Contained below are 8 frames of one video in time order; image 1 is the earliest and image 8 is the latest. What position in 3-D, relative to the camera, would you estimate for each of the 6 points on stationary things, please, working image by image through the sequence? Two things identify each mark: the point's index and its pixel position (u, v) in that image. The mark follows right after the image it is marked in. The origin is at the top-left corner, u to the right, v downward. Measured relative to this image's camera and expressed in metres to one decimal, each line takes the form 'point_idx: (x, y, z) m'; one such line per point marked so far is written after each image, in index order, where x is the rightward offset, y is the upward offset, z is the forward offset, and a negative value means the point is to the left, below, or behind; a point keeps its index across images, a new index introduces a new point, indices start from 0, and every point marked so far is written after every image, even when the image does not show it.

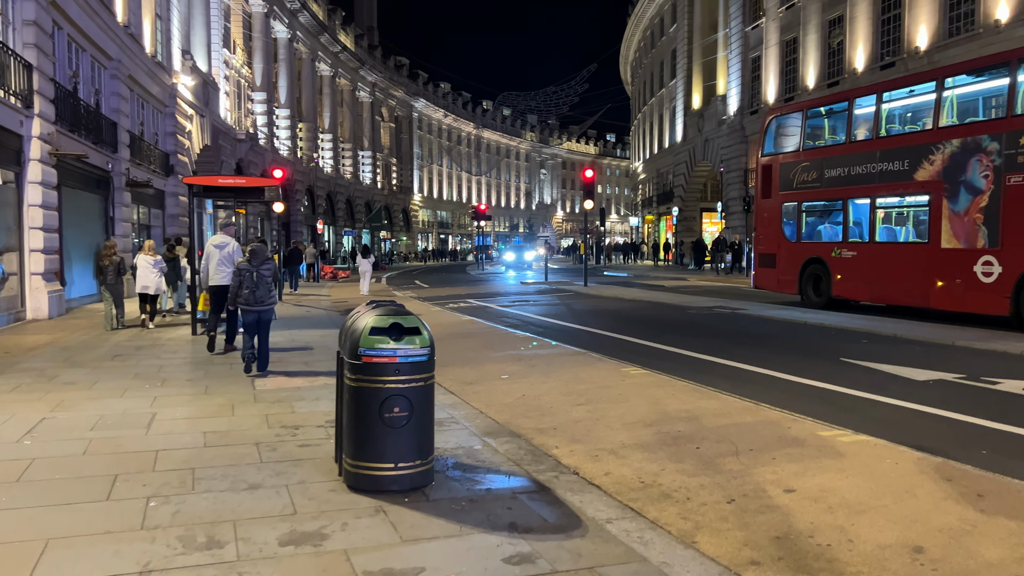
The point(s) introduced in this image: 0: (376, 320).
0: (-0.8, -0.2, +4.7) m
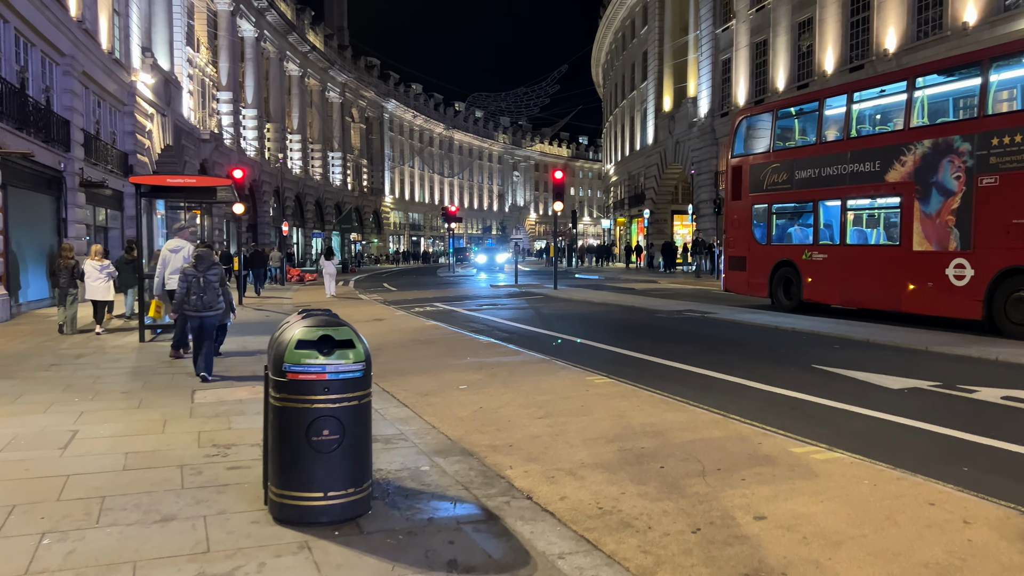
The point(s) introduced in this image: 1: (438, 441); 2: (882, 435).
0: (-1.1, -0.2, +4.3) m
1: (-0.6, -1.1, +6.1) m
2: (+2.8, -1.1, +6.1) m
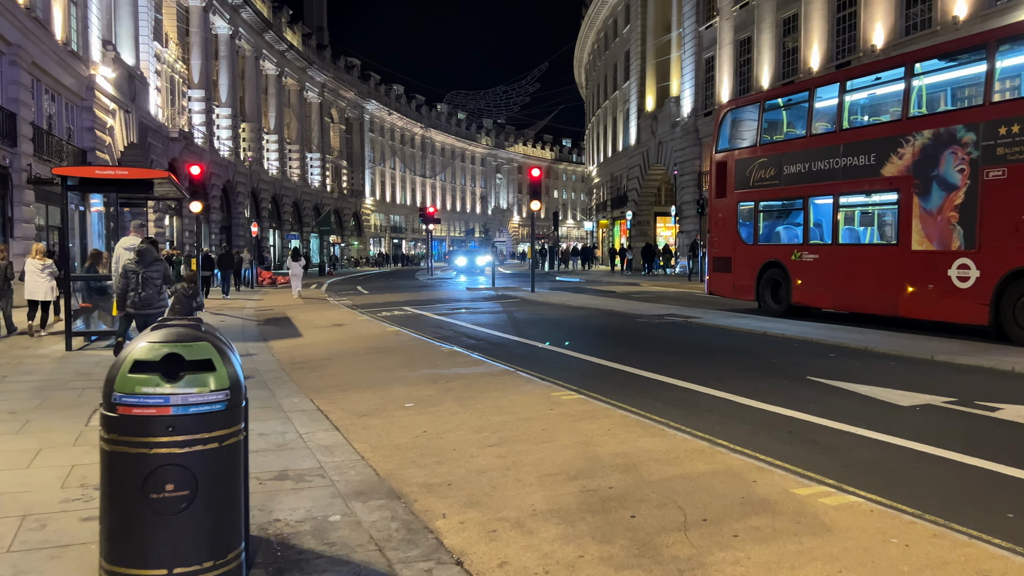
0: (-1.4, -0.2, +3.1) m
1: (-0.9, -1.2, +5.0) m
2: (+2.4, -1.1, +5.1) m
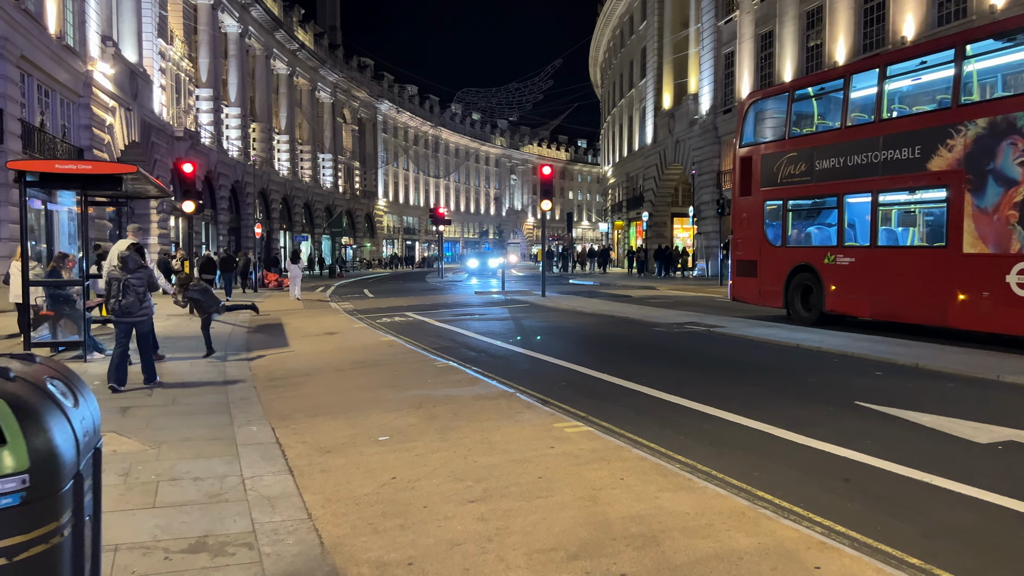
0: (-1.5, -0.3, +2.0) m
1: (-1.0, -1.2, +3.9) m
2: (+2.3, -1.2, +3.9) m
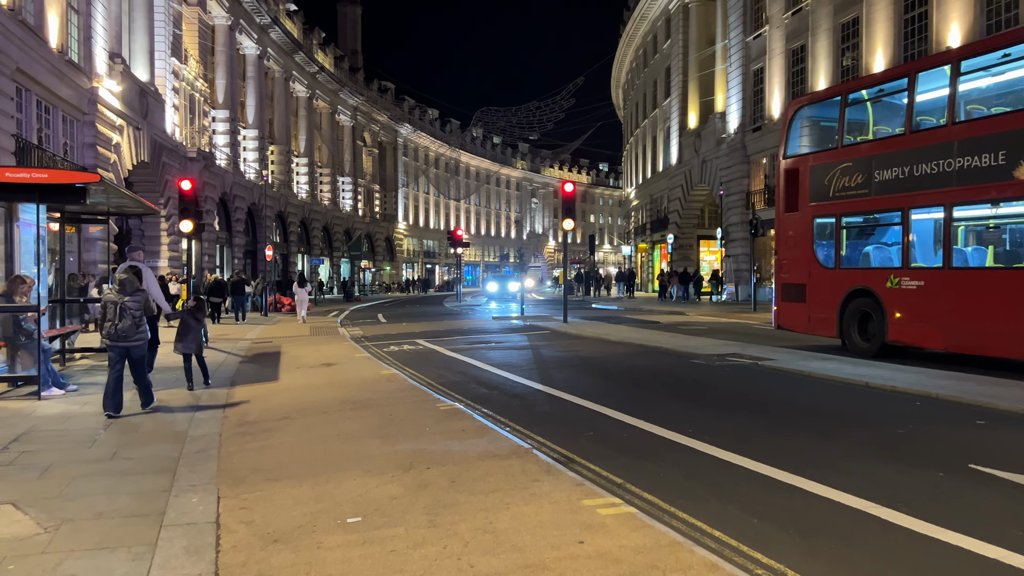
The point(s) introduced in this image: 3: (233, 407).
0: (-1.5, -0.4, +0.6) m
1: (-1.0, -1.3, +2.4) m
2: (+2.4, -1.3, +2.3) m
3: (-3.0, -1.3, +8.8) m
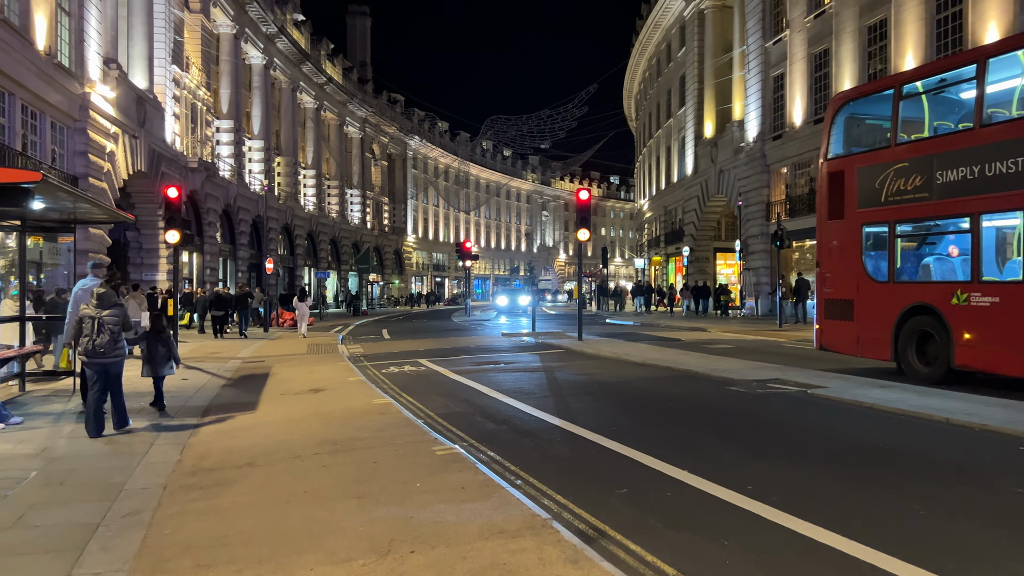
0: (-1.5, -0.4, -0.8) m
1: (-0.9, -1.4, +1.0) m
2: (+2.4, -1.4, +0.9) m
3: (-2.9, -1.5, +7.5) m
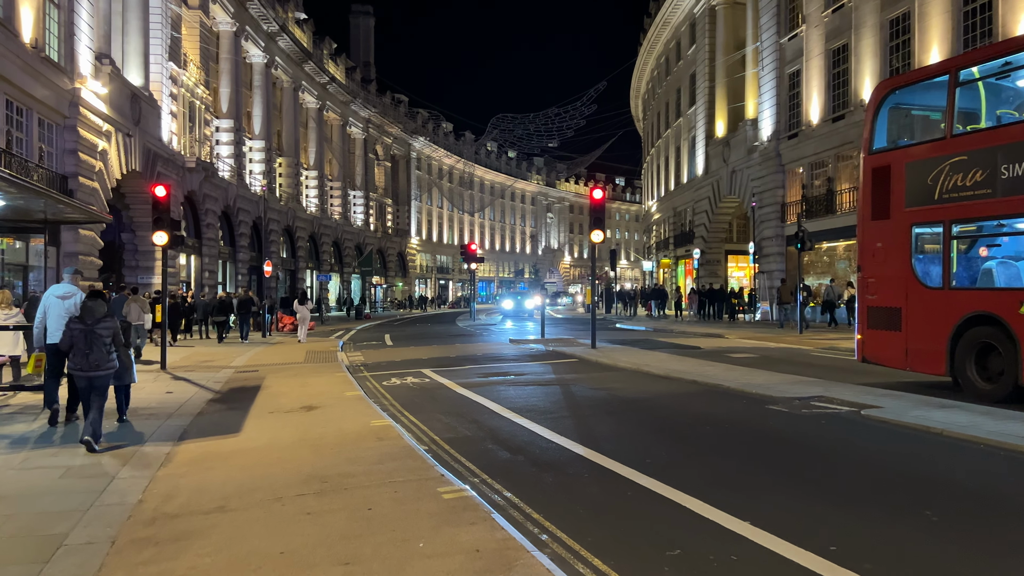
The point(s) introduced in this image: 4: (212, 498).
0: (-1.4, -0.4, -1.9) m
1: (-0.8, -1.4, -0.1) m
2: (+2.5, -1.4, -0.2) m
3: (-2.8, -1.5, +6.4) m
4: (-2.1, -1.5, +5.8) m
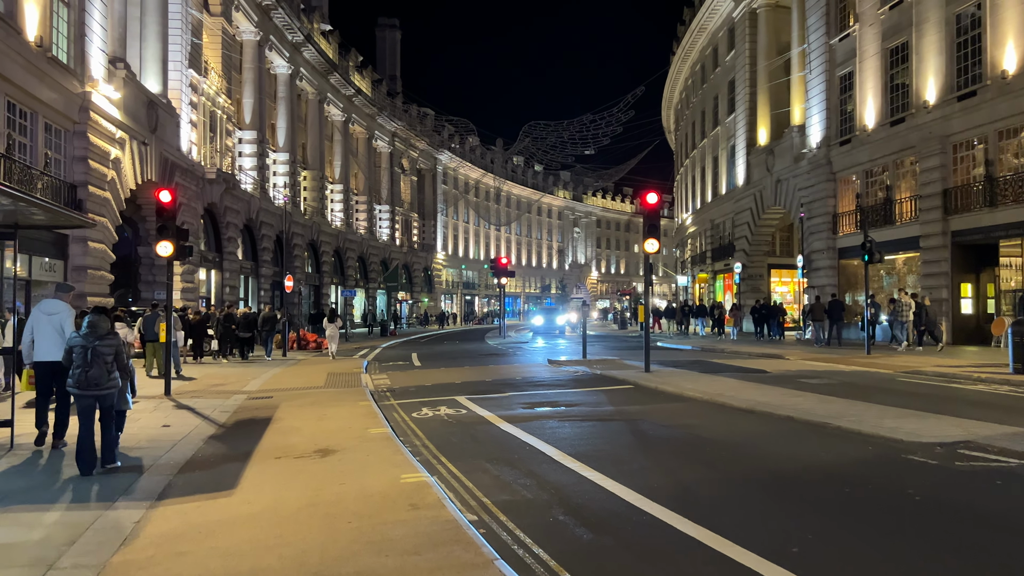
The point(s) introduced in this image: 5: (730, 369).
0: (-1.2, -0.4, -3.7) m
1: (-0.5, -1.4, -2.0) m
2: (+2.8, -1.4, -2.2) m
3: (-2.2, -1.6, +4.6) m
4: (-1.6, -1.6, +4.0) m
5: (+4.8, -1.8, +18.0) m
